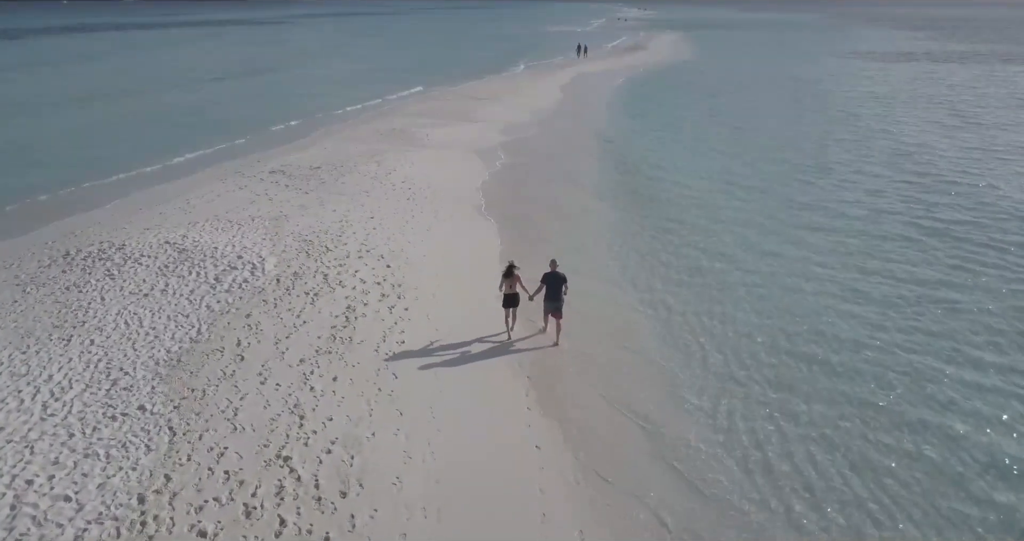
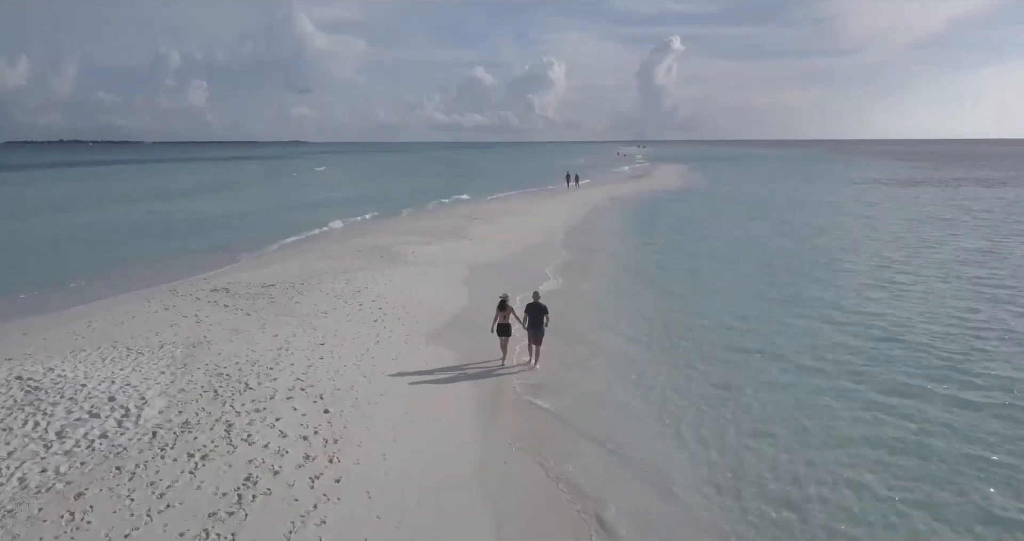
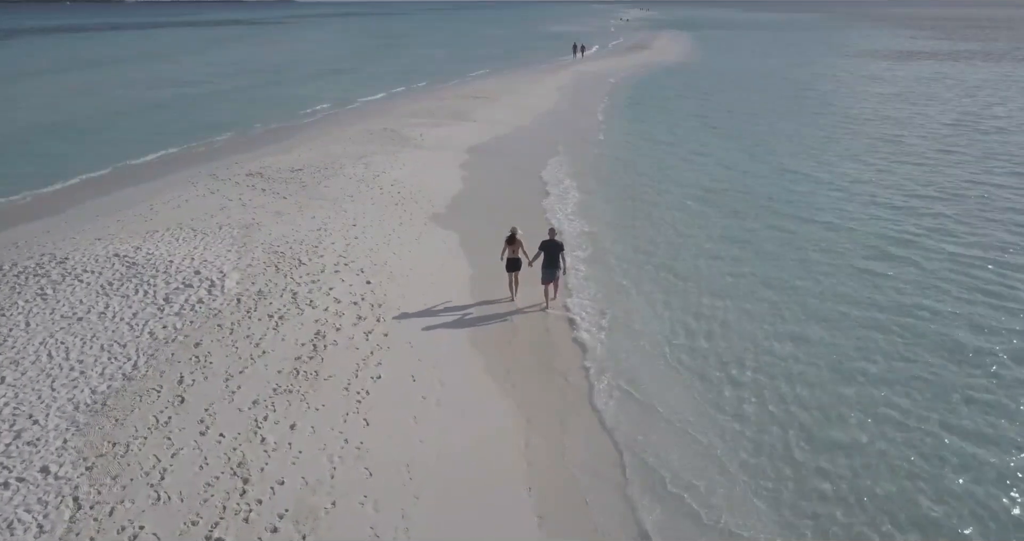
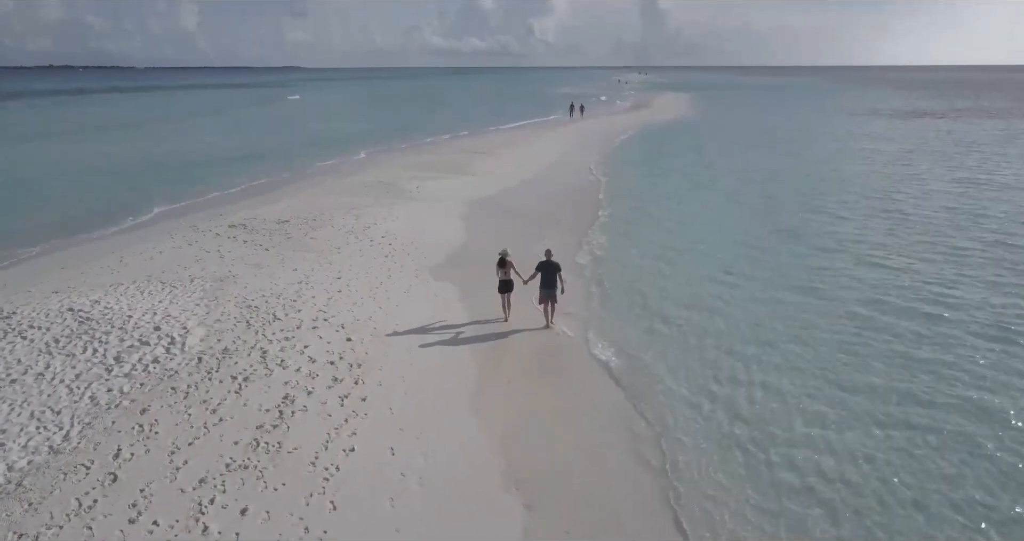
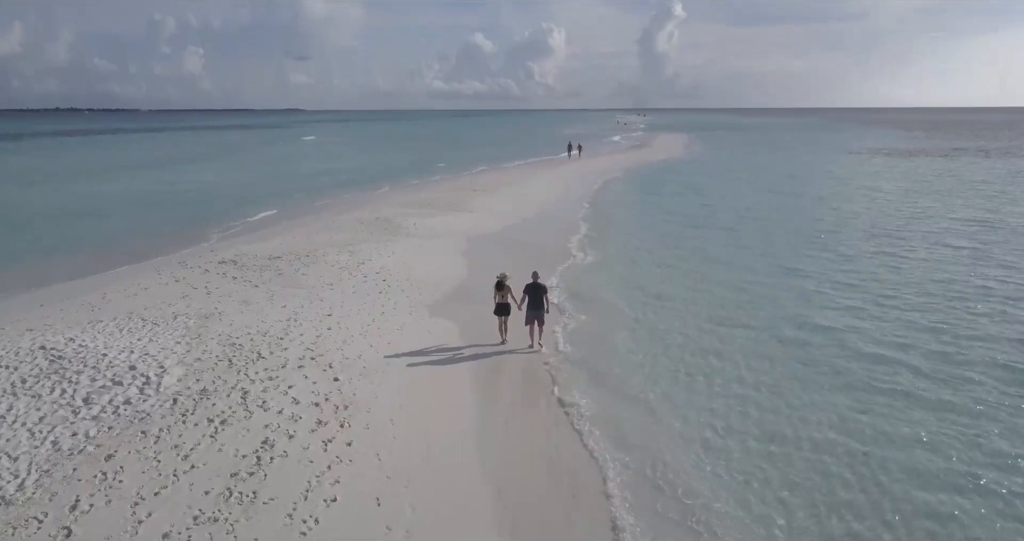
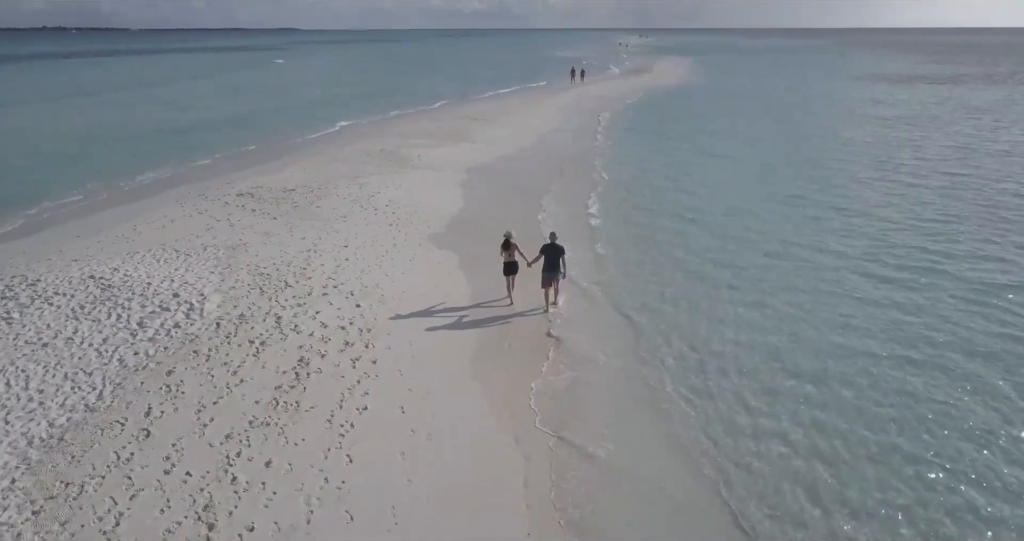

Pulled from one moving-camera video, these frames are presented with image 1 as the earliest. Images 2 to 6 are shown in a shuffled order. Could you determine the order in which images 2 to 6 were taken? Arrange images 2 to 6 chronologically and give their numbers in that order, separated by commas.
3, 6, 4, 5, 2
